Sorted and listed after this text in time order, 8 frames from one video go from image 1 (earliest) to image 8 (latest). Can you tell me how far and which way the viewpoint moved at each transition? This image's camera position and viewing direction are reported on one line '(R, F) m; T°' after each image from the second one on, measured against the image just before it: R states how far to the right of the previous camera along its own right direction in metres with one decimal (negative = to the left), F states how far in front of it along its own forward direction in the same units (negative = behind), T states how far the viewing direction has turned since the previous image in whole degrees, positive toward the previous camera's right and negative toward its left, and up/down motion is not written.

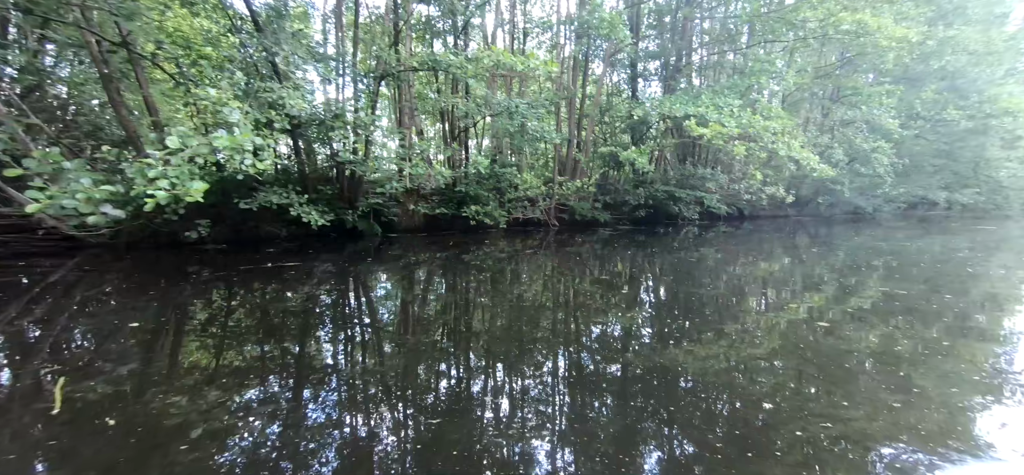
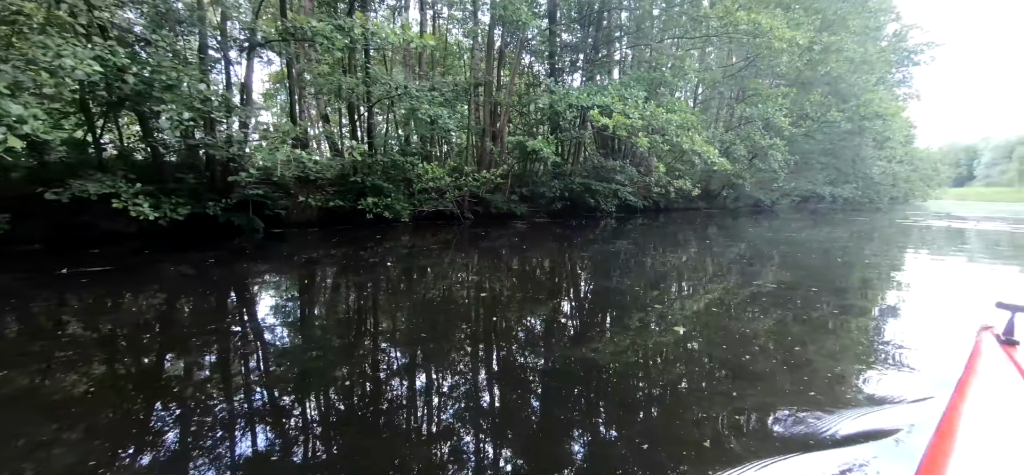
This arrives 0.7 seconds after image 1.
(+0.4, +0.3) m; +8°
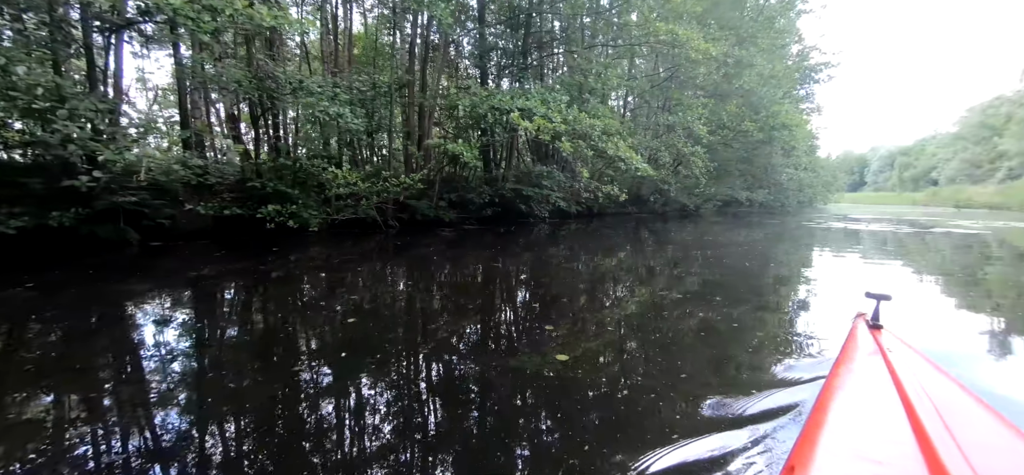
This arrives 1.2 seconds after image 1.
(+0.3, +0.2) m; +8°
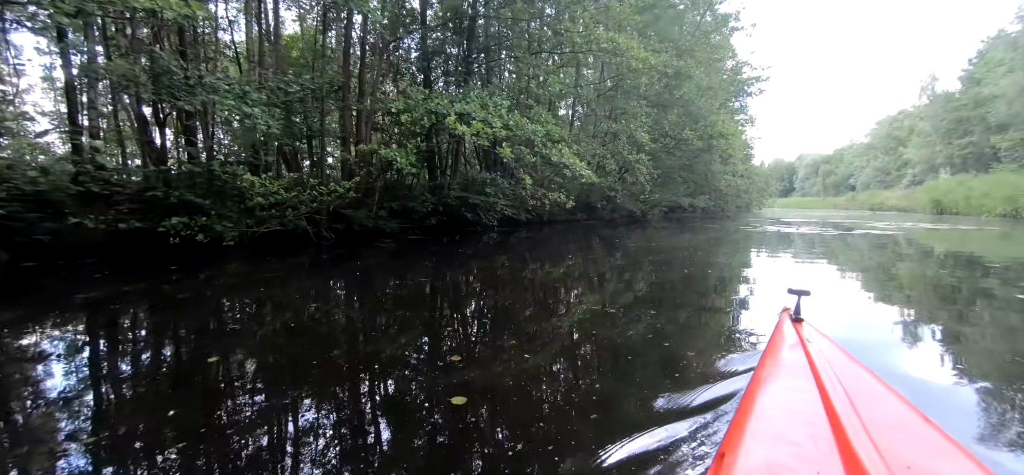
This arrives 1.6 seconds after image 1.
(+0.2, +0.2) m; +6°
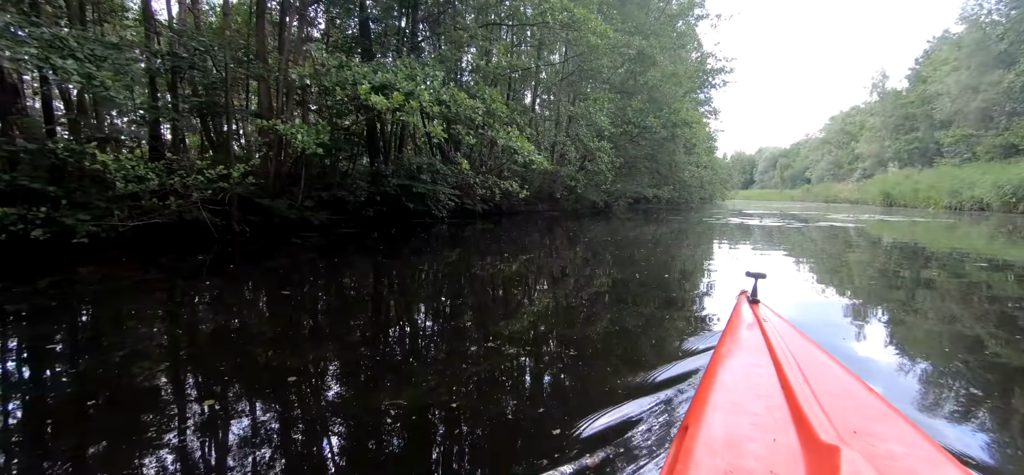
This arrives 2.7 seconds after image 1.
(+0.3, +0.6) m; +4°
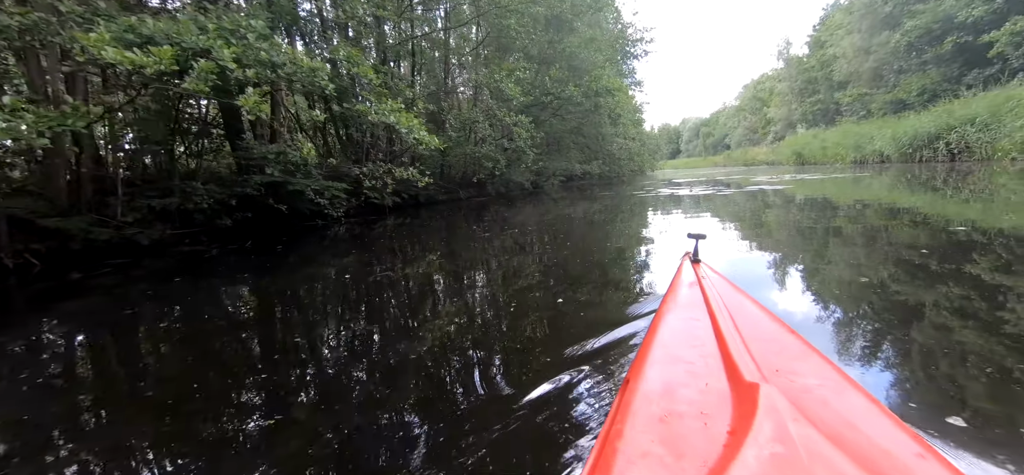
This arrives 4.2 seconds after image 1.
(+0.5, +0.8) m; +8°
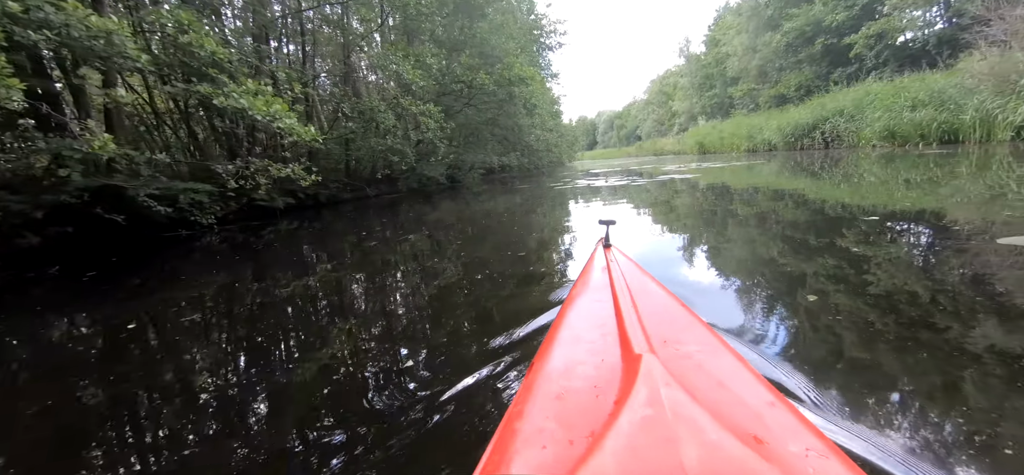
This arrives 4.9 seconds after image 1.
(+0.2, +0.4) m; +10°
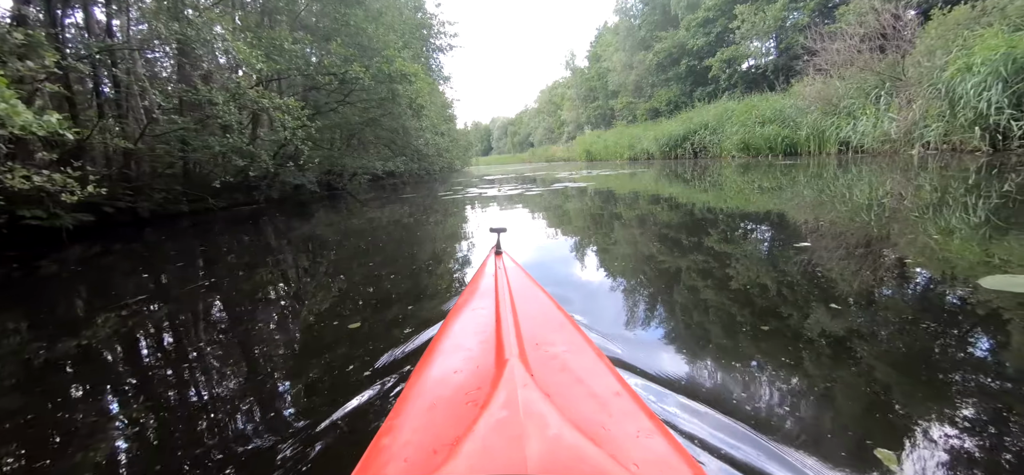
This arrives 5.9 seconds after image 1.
(+0.2, +0.6) m; +14°
